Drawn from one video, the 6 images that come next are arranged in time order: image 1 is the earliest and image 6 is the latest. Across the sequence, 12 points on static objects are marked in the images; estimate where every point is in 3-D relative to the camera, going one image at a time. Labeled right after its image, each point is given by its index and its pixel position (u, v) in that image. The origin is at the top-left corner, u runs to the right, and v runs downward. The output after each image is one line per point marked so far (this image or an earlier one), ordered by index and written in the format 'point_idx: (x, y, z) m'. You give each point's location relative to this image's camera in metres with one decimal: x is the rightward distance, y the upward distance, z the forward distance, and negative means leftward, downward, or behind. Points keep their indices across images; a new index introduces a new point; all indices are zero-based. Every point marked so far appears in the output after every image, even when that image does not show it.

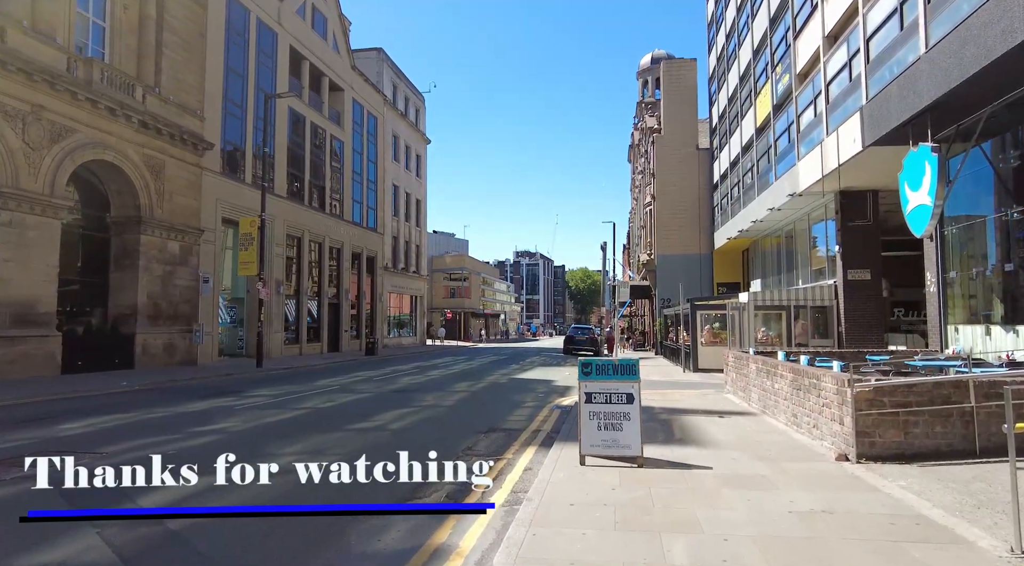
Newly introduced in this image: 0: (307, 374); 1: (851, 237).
0: (-5.9, -2.7, +19.6) m
1: (+9.4, +1.3, +18.7) m
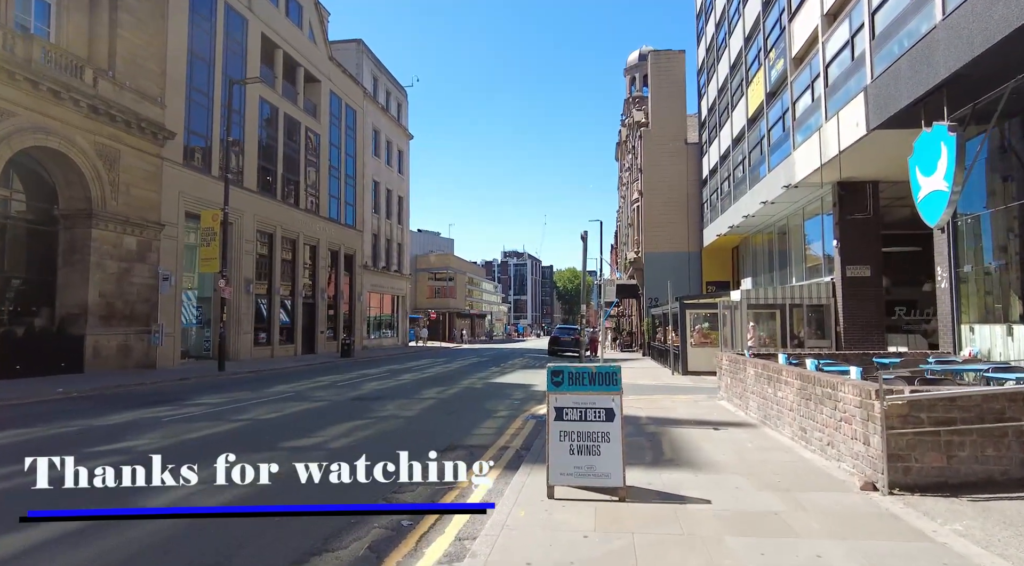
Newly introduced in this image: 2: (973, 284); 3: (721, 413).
0: (-6.5, -2.6, +18.2) m
1: (+8.8, +1.4, +17.6) m
2: (+8.1, 0.0, +11.8) m
3: (+3.1, -2.0, +10.4) m
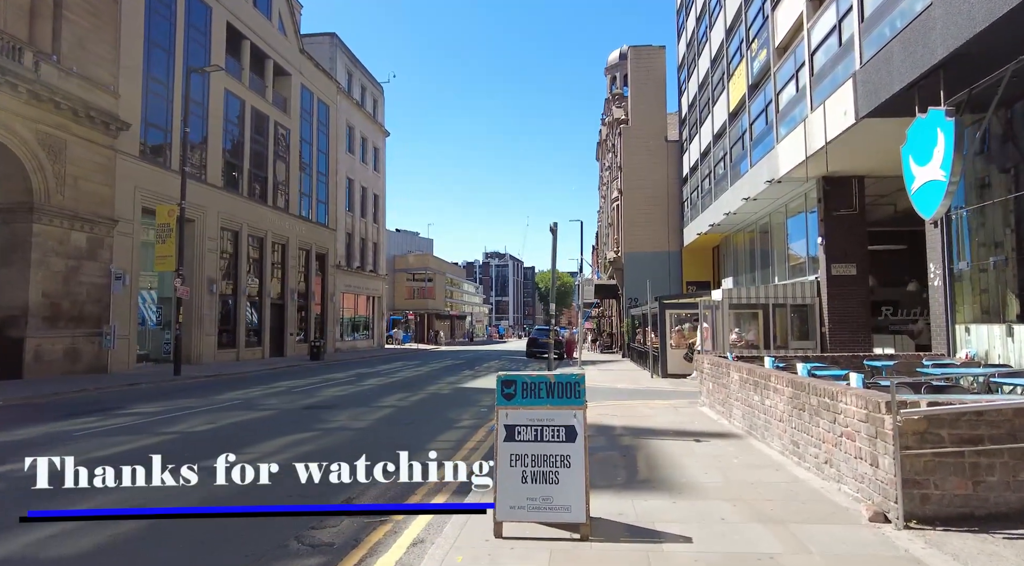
0: (-7.2, -2.6, +17.1) m
1: (+8.1, +1.4, +16.9) m
2: (+7.5, 0.0, +11.1) m
3: (+2.6, -1.9, +9.5) m
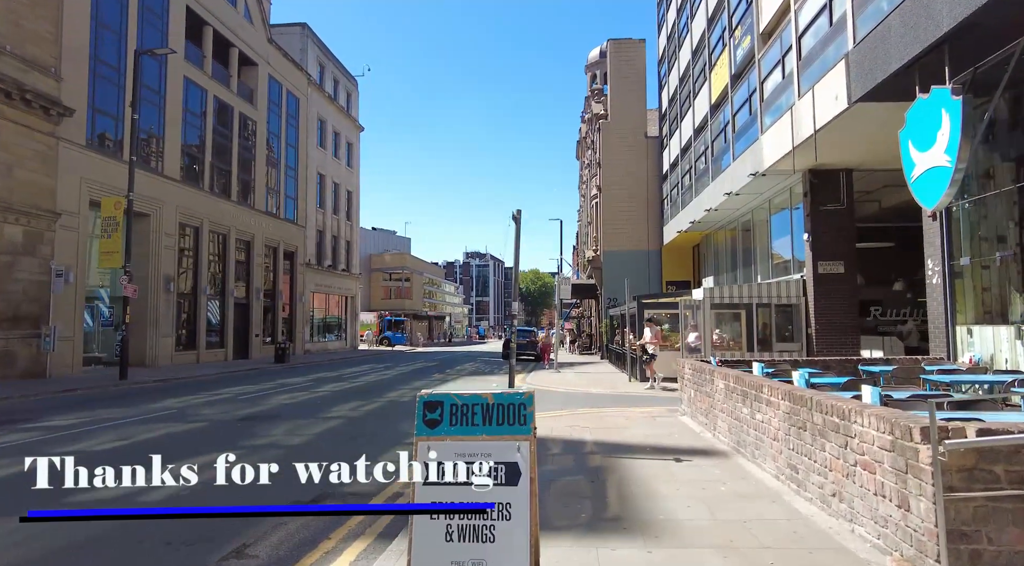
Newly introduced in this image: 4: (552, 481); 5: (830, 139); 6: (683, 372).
0: (-8.0, -2.5, +15.8) m
1: (+7.3, +1.4, +16.0) m
2: (+6.9, +0.1, +10.2) m
3: (+2.1, -1.9, +8.5) m
4: (+0.4, -1.8, +6.2) m
5: (+6.2, +2.8, +13.3) m
6: (+2.6, -1.4, +10.5) m
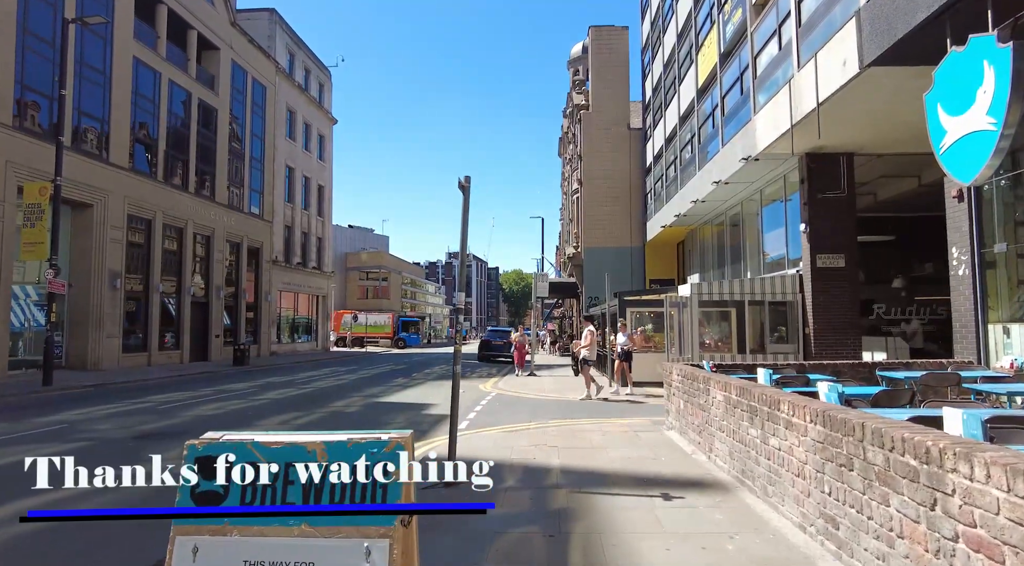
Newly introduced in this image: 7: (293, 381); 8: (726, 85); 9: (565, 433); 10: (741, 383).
0: (-8.7, -2.4, +14.0) m
1: (+6.6, +1.5, +14.6) m
2: (+6.4, +0.2, +8.7) m
3: (+1.5, -1.8, +6.9) m
4: (-0.1, -1.7, +4.6) m
5: (+5.6, +2.9, +11.8) m
6: (+2.1, -1.2, +8.9) m
7: (-6.0, -2.6, +18.2) m
8: (+5.6, +5.2, +17.7) m
9: (+0.7, -1.9, +8.7) m
10: (+2.1, -0.9, +6.2) m
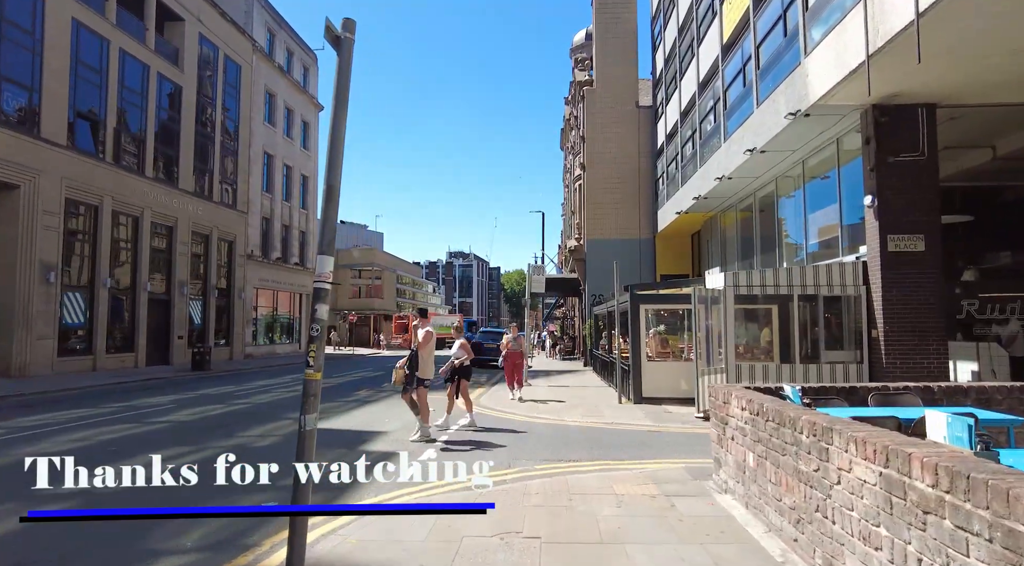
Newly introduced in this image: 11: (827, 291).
0: (-8.9, -2.2, +10.7) m
1: (+6.4, +1.7, +11.3) m
2: (+6.0, +0.4, +5.4) m
3: (+1.2, -1.6, +3.6) m
4: (-0.4, -1.5, +1.3) m
5: (+5.3, +3.1, +8.5) m
6: (+1.8, -1.0, +5.6) m
7: (-6.2, -2.4, +15.0) m
8: (+5.3, +5.4, +14.5) m
9: (+0.4, -1.7, +5.4) m
10: (+1.8, -0.7, +2.9) m
11: (+5.7, -0.2, +12.5) m
